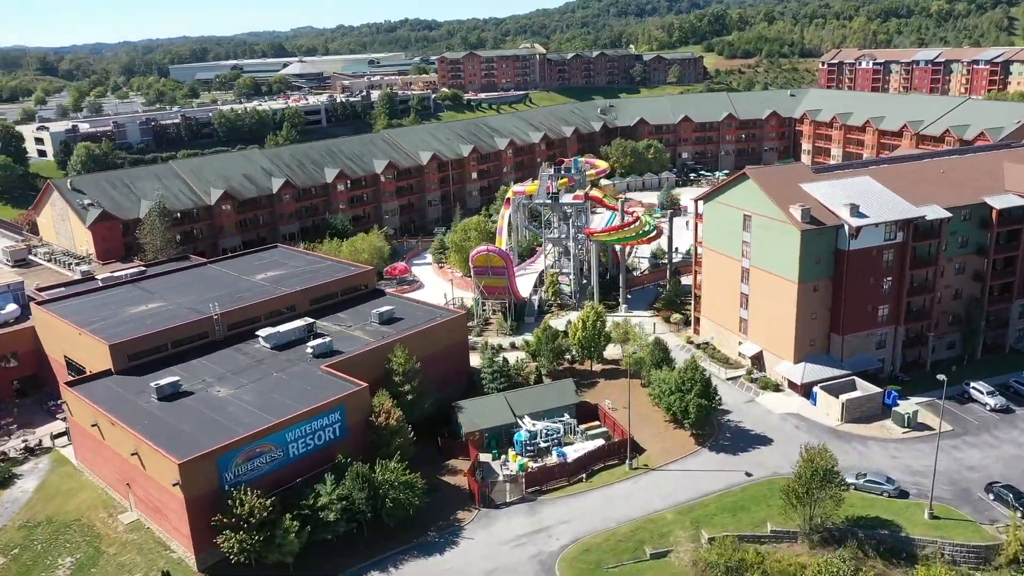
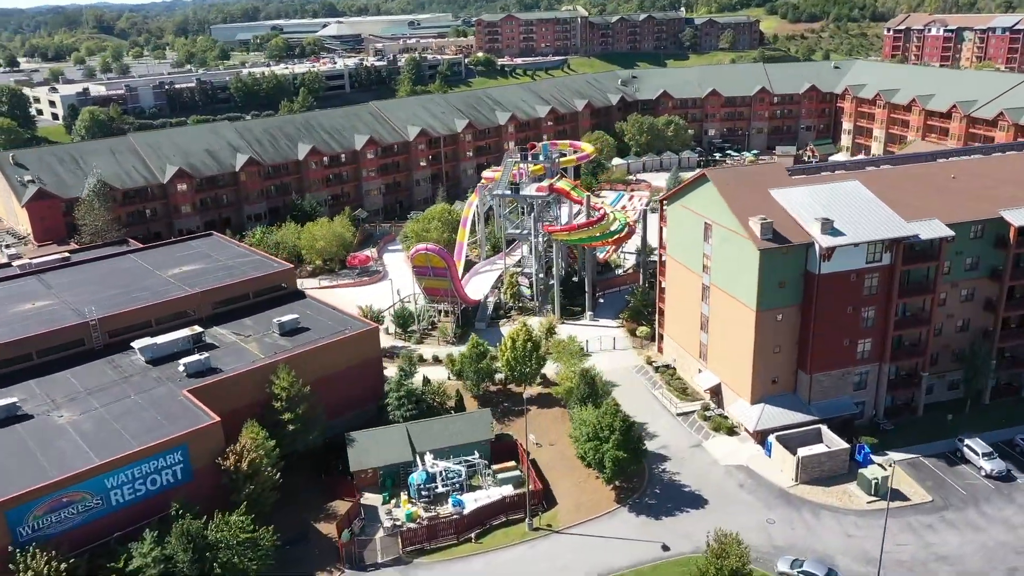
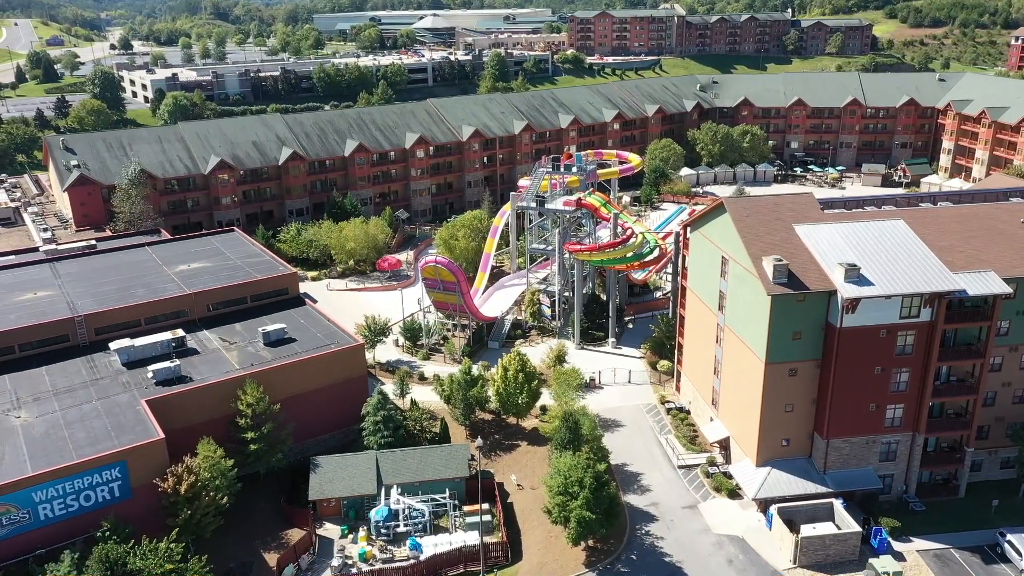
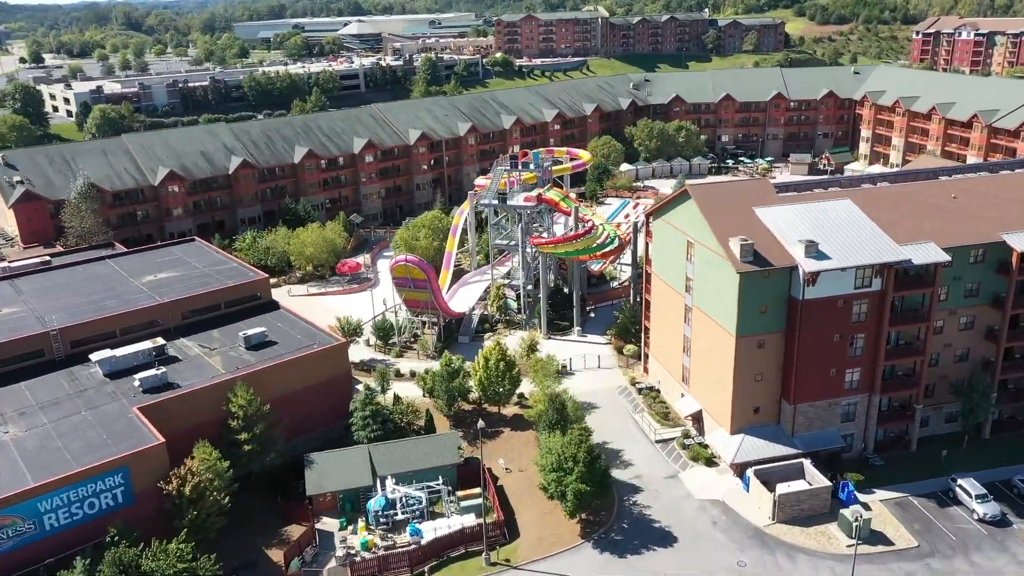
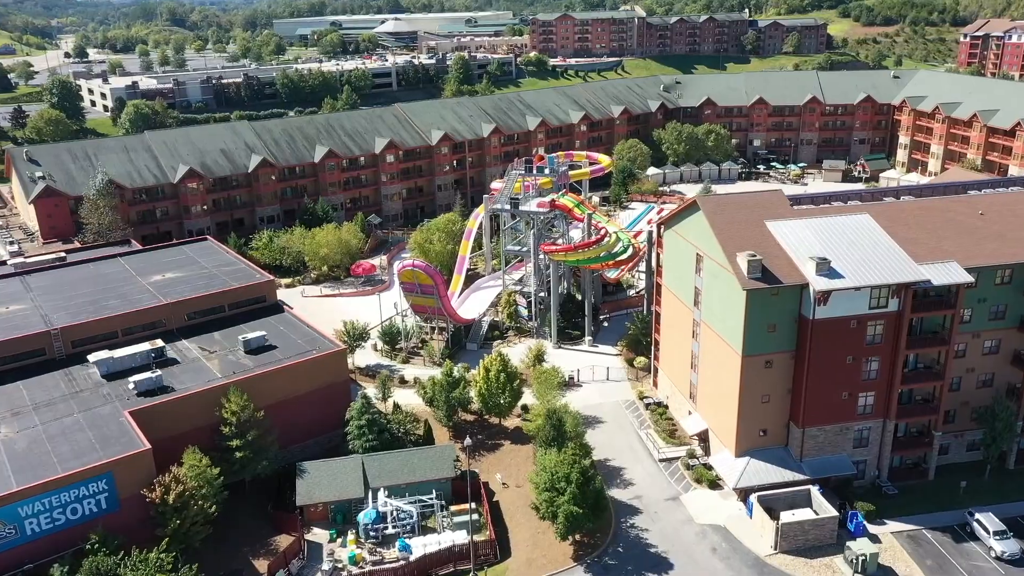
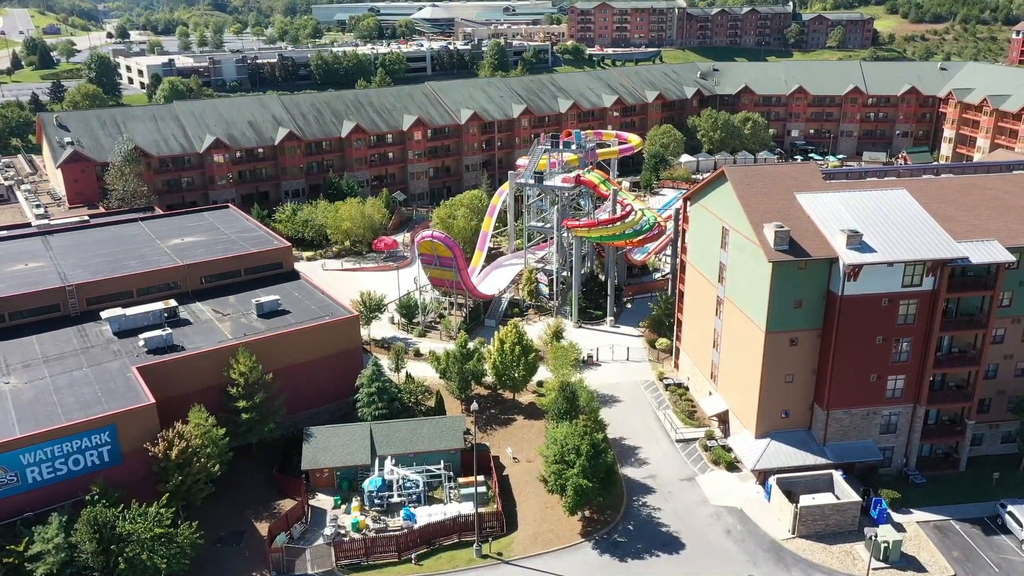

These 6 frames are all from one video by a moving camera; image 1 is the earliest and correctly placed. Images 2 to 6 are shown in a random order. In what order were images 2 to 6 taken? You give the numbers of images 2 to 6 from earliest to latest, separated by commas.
2, 4, 5, 3, 6
